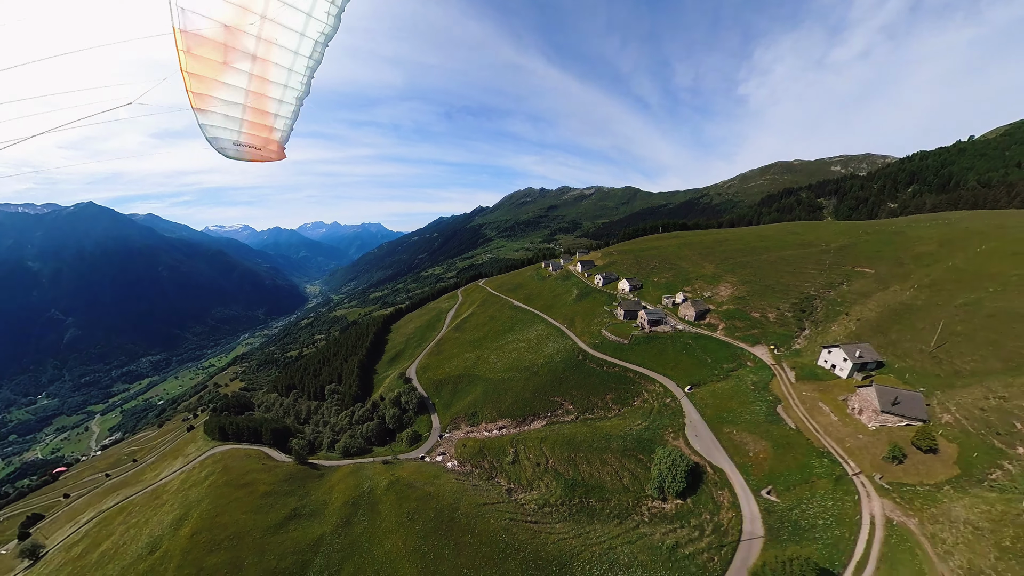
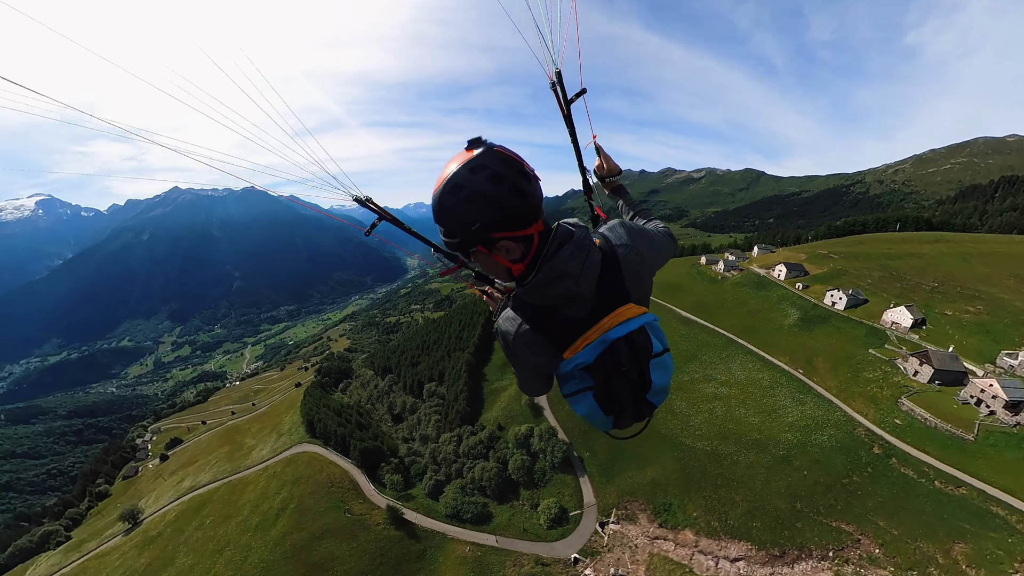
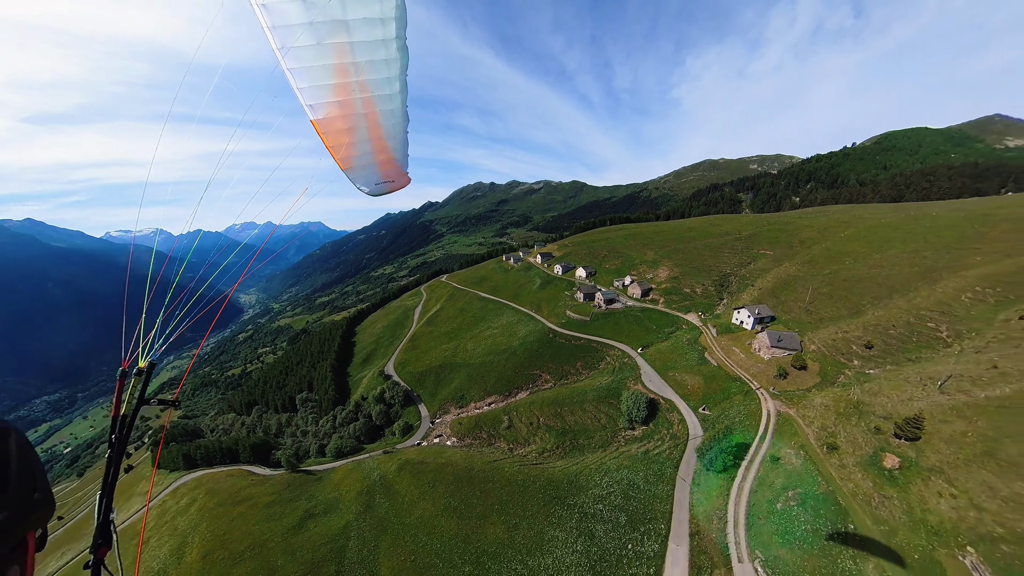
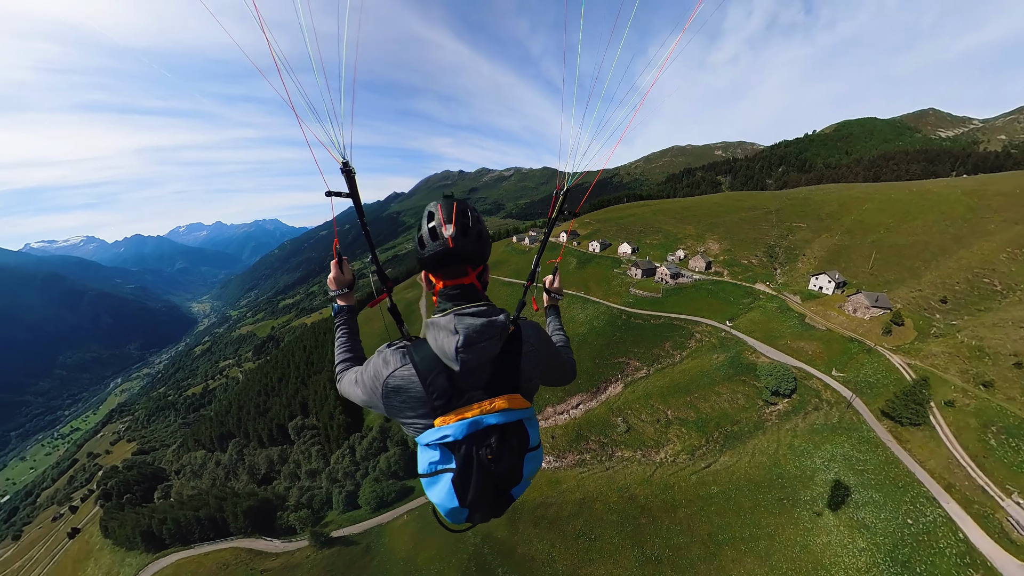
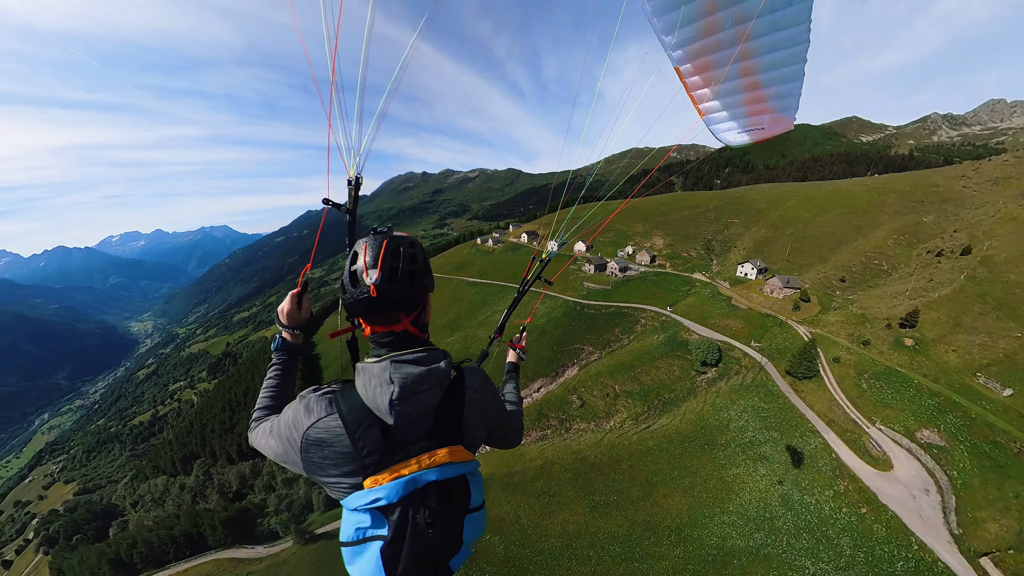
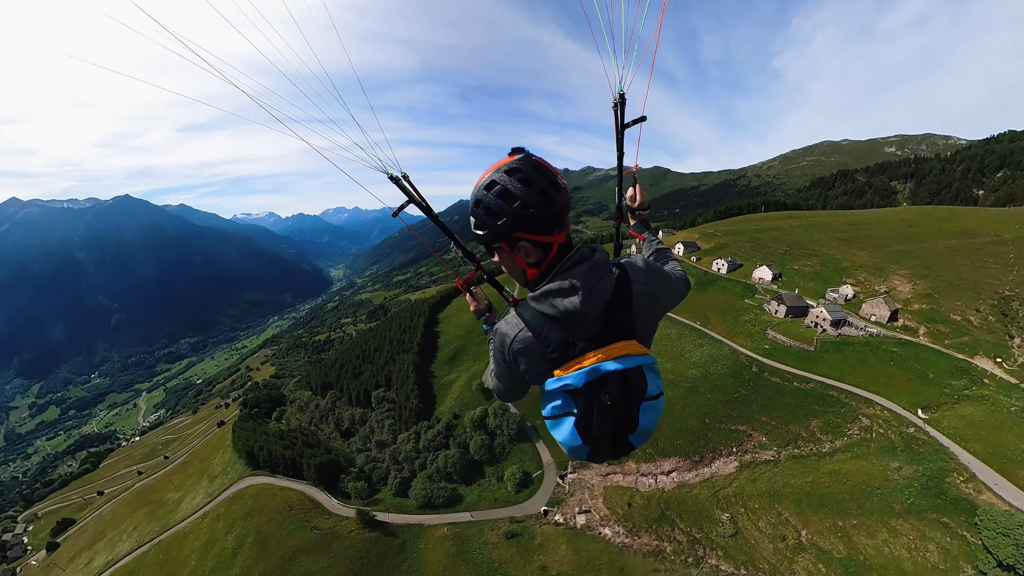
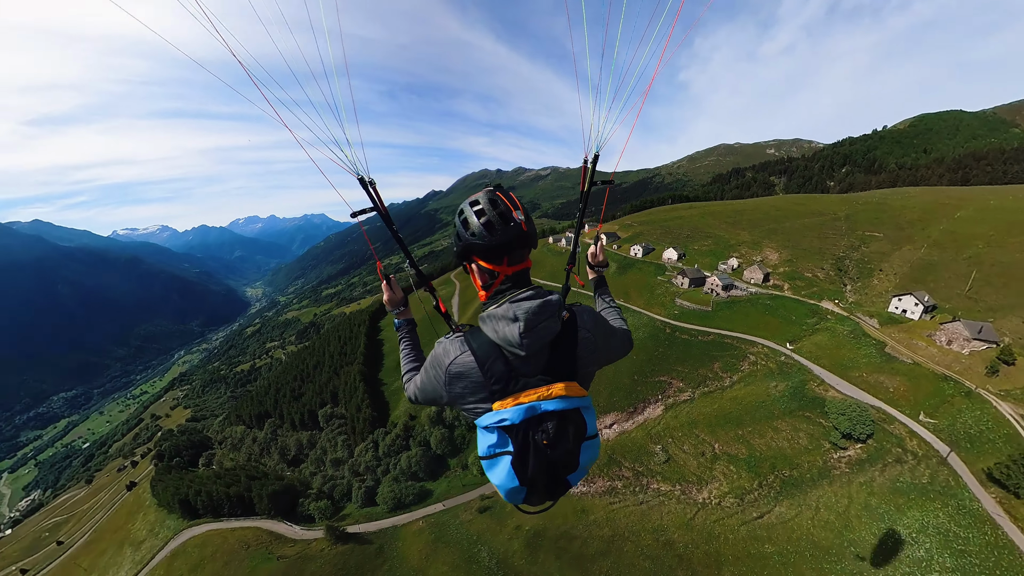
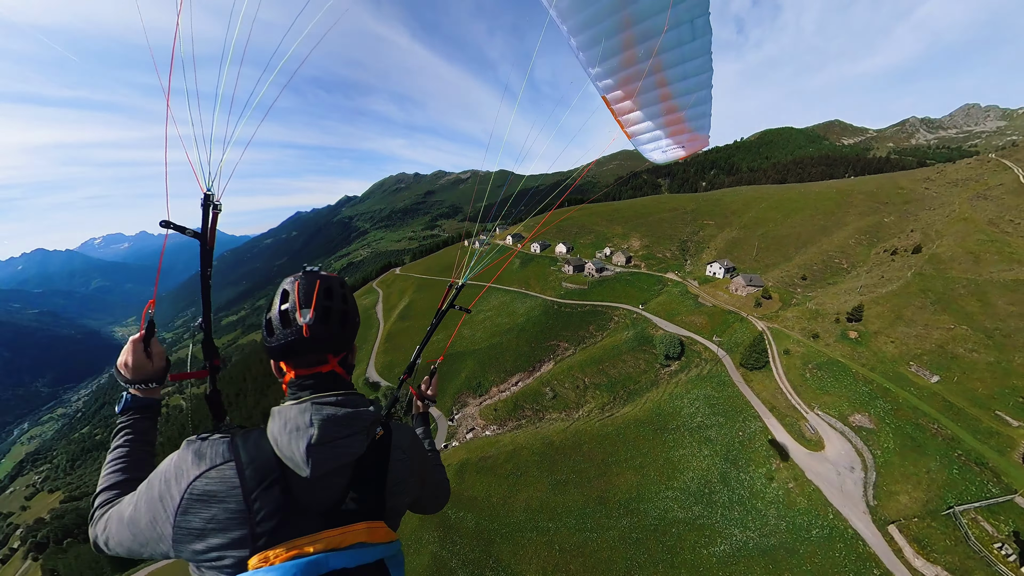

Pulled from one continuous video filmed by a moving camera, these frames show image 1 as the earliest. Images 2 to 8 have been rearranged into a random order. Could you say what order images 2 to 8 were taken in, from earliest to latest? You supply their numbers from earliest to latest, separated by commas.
3, 8, 5, 4, 7, 6, 2
